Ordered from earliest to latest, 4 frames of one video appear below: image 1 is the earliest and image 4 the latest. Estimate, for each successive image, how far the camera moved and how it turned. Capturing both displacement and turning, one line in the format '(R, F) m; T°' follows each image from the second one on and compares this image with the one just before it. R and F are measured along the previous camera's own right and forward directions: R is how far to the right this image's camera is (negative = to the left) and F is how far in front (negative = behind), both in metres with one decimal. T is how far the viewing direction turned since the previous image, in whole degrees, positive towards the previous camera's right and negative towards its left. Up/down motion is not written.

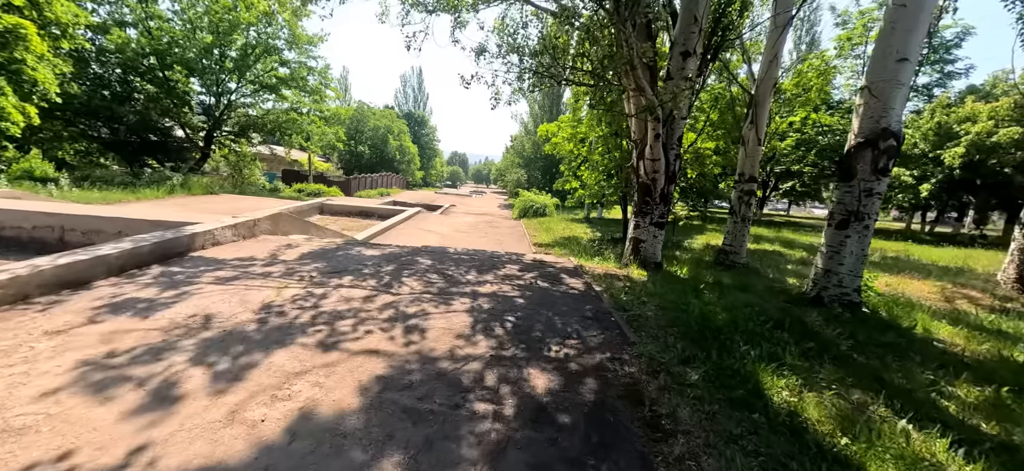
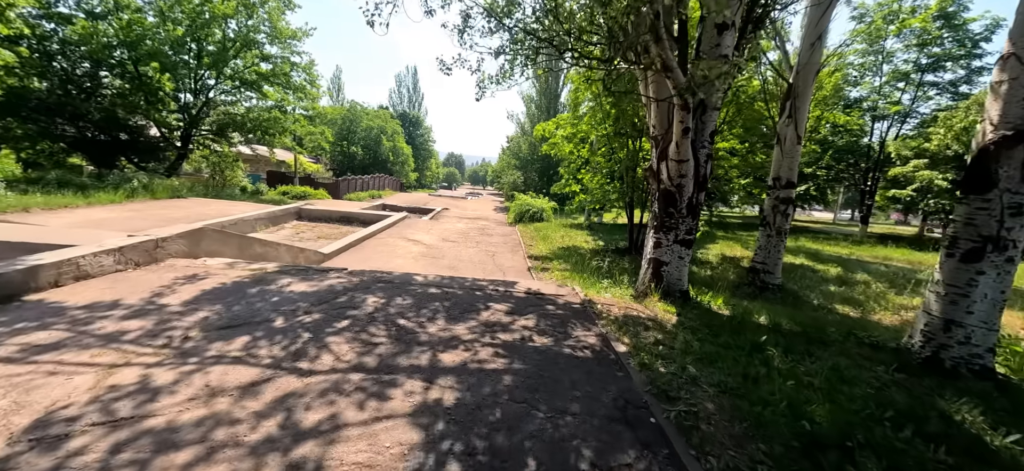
(+0.1, +1.1) m; 0°
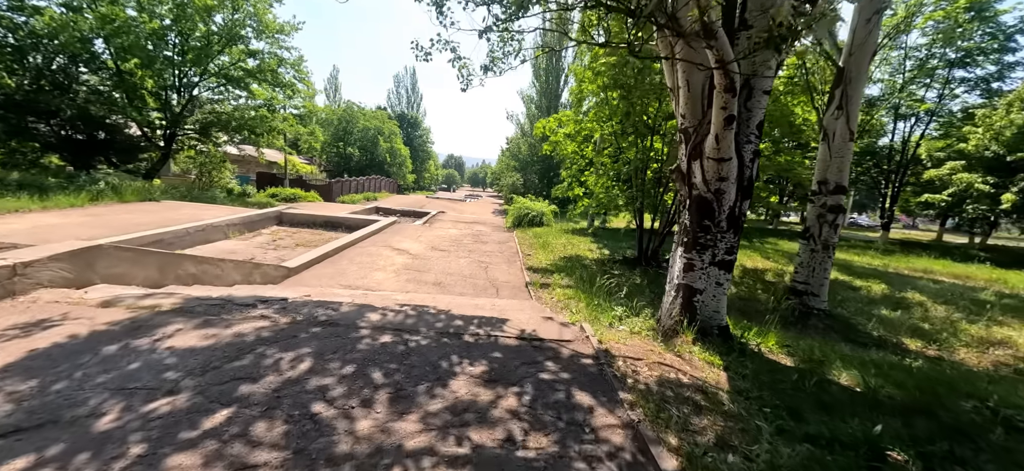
(+0.1, +1.0) m; 0°
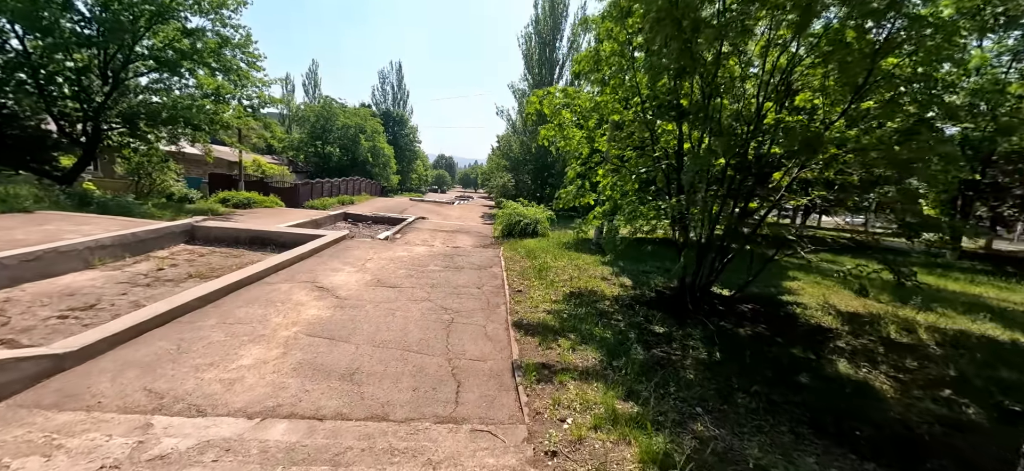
(+0.2, +2.8) m; +1°
